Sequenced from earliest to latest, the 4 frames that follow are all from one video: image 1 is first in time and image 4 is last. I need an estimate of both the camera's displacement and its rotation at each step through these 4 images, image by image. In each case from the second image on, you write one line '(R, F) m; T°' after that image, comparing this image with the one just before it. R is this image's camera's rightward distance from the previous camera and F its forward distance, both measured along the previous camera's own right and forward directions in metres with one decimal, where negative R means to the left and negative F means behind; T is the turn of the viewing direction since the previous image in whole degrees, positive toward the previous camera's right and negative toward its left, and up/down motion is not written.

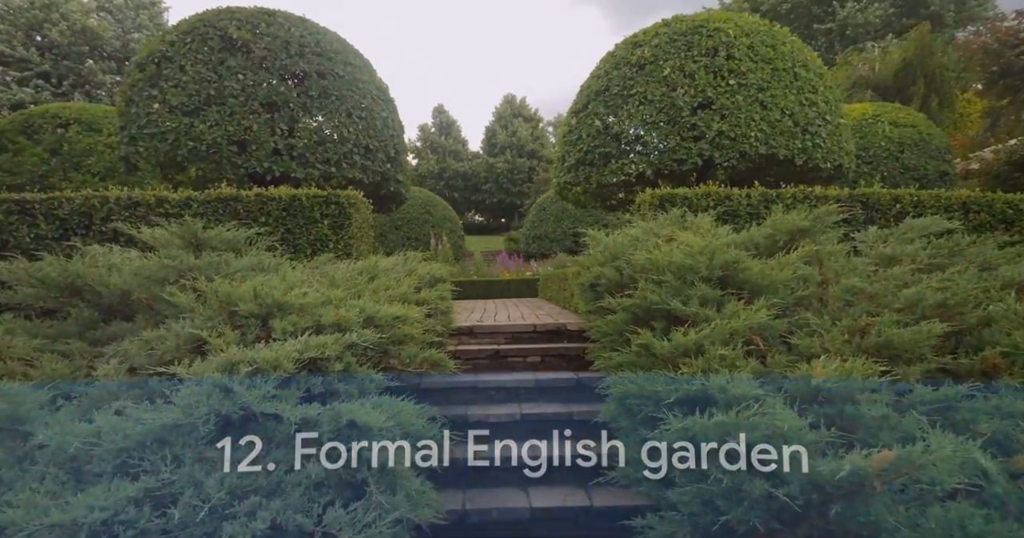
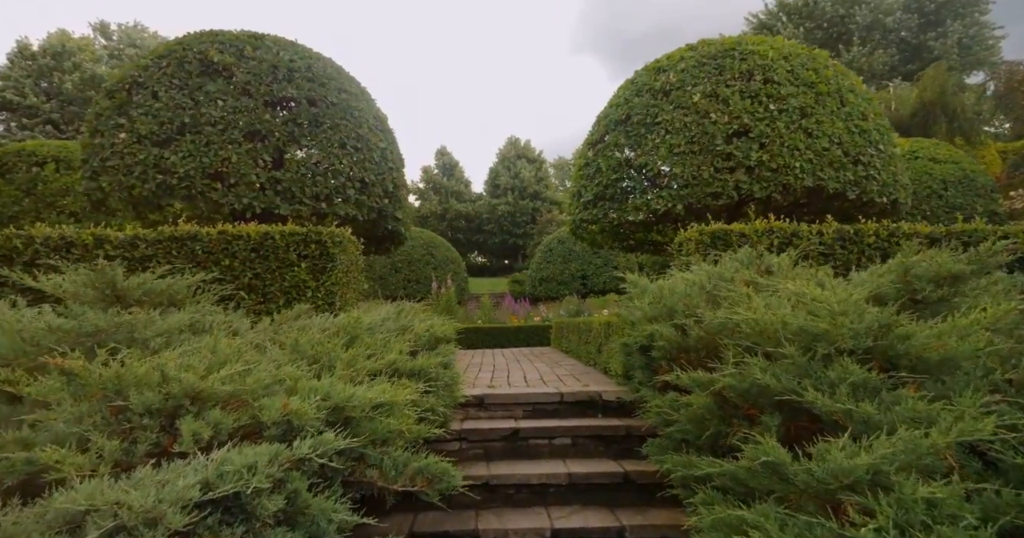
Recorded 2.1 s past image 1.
(-0.1, +0.9) m; 0°
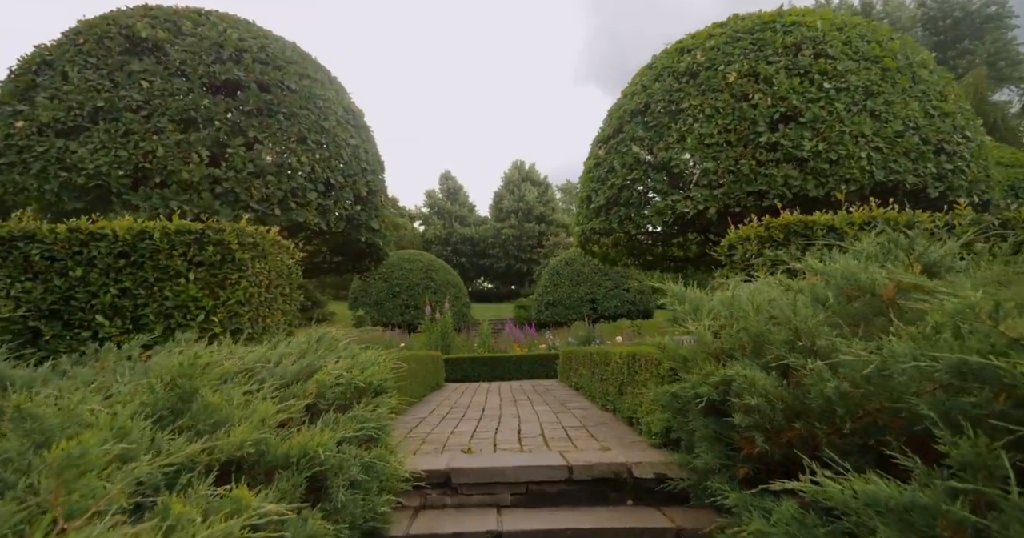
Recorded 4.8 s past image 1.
(+0.1, +1.2) m; -1°
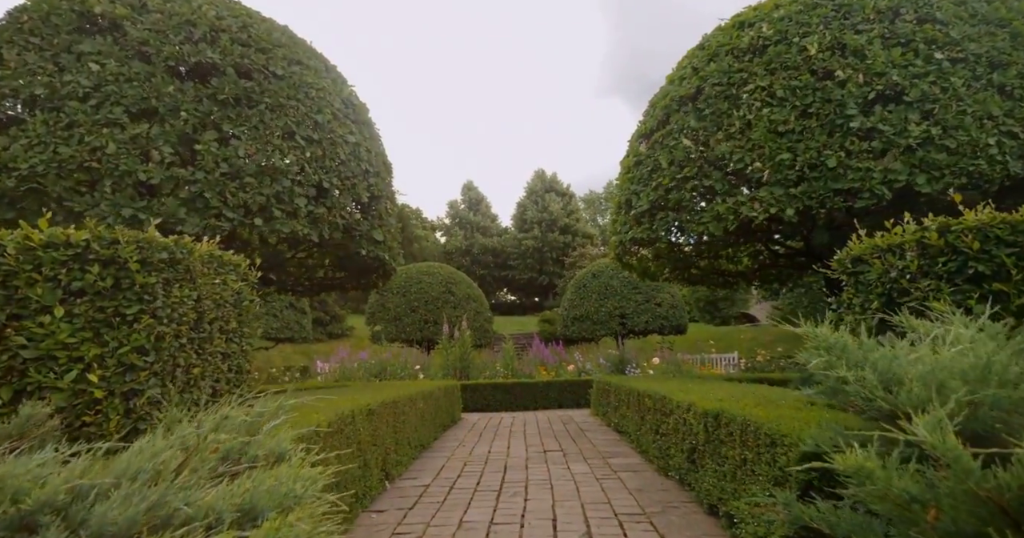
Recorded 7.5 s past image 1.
(0.0, +1.0) m; -2°
